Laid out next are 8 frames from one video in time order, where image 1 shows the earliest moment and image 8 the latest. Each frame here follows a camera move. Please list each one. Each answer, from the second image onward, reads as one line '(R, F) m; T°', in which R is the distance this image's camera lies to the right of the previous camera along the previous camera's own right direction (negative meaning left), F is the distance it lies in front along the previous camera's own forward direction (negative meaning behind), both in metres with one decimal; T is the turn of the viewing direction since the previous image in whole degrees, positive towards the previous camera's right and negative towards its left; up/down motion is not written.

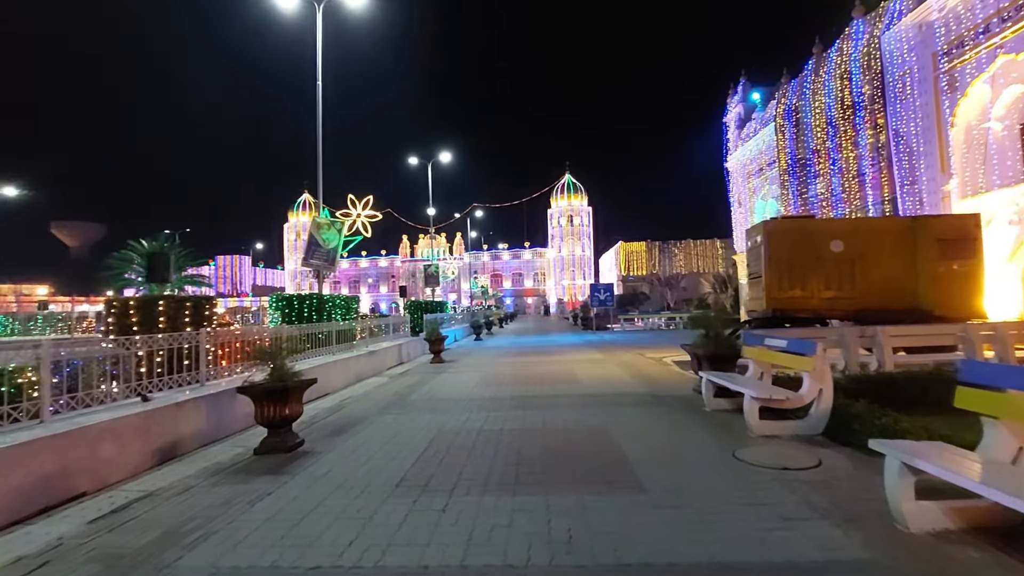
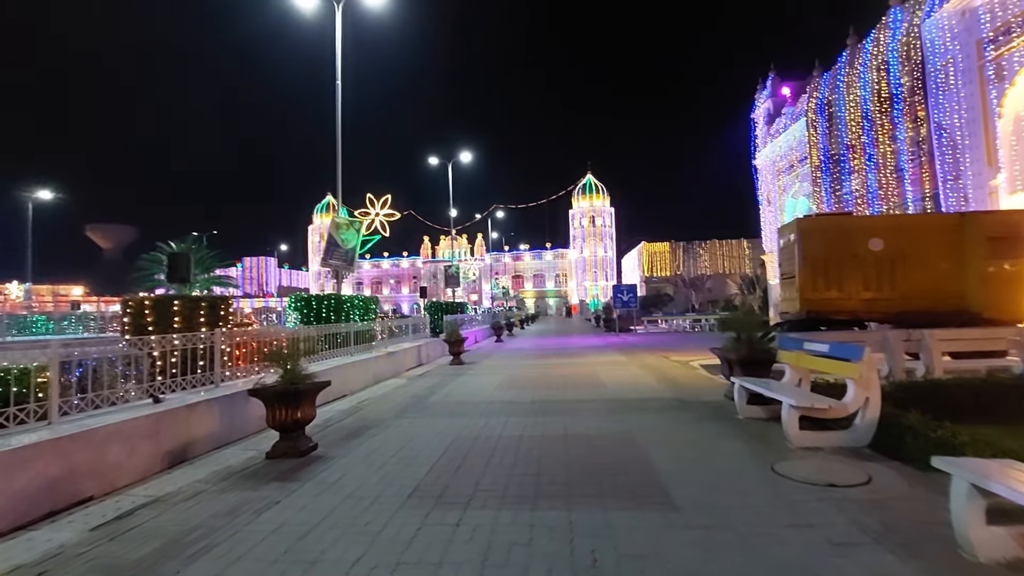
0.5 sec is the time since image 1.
(0.0, +0.3) m; -2°
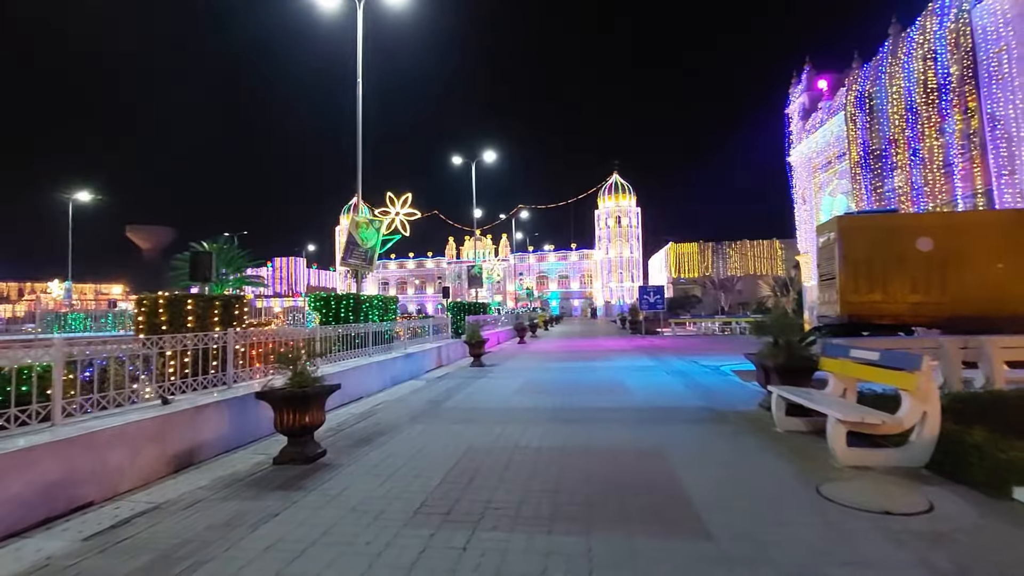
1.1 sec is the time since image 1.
(+0.1, +0.4) m; -3°
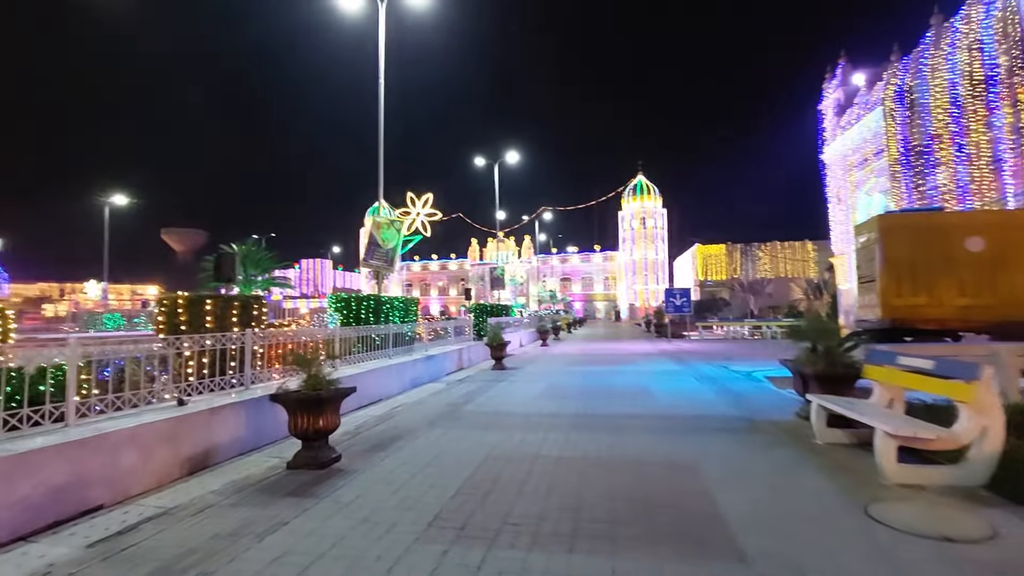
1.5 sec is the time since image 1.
(0.0, +0.3) m; -3°
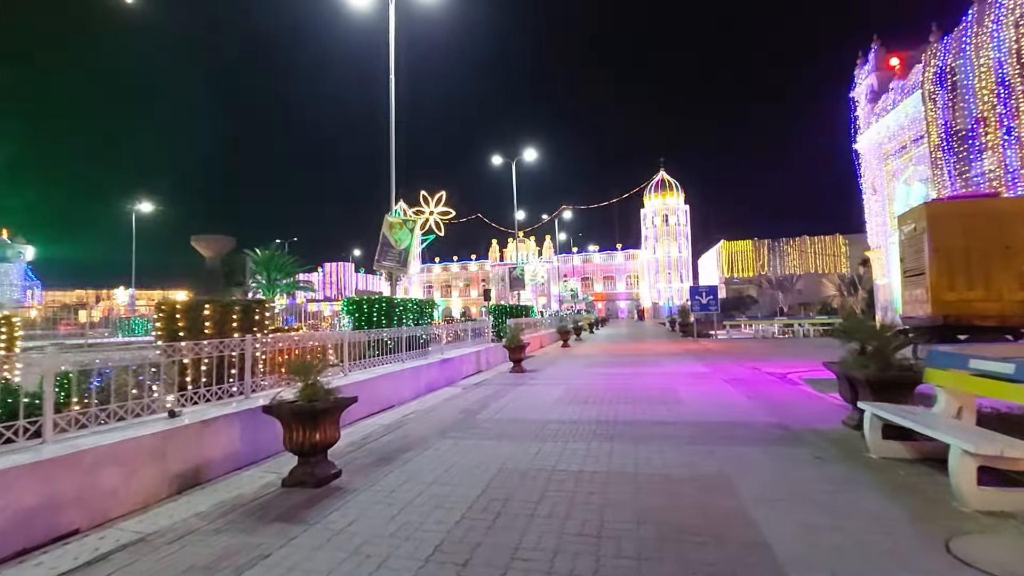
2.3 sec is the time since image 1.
(+0.1, +0.6) m; -2°
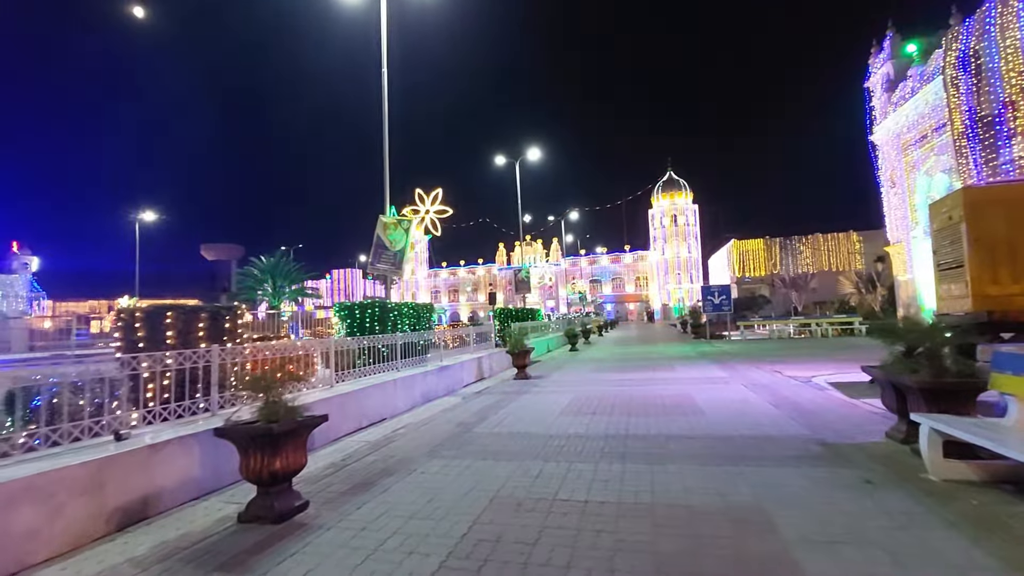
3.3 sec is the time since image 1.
(+0.2, +0.8) m; -1°
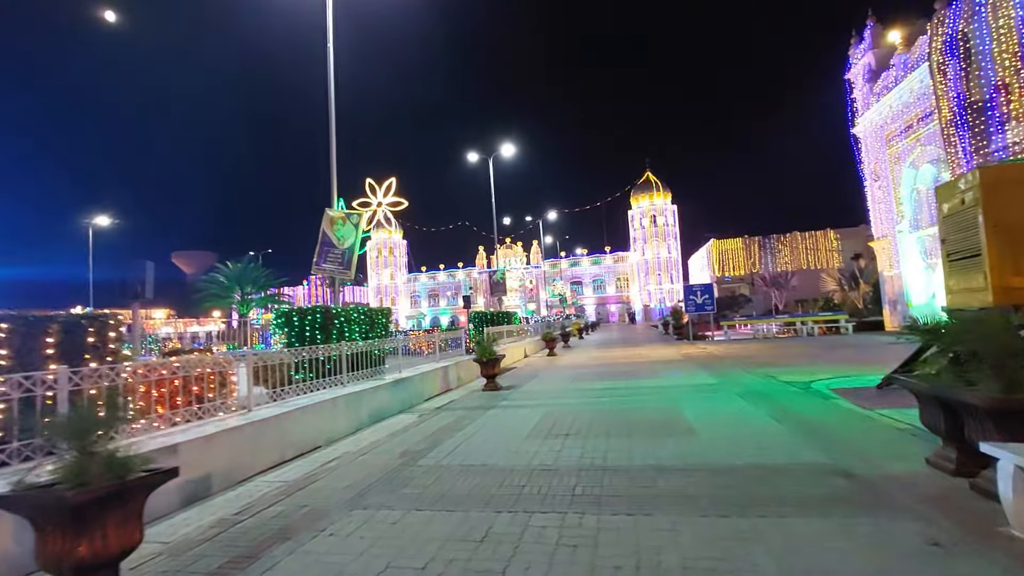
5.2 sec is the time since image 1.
(+0.4, +1.4) m; +2°
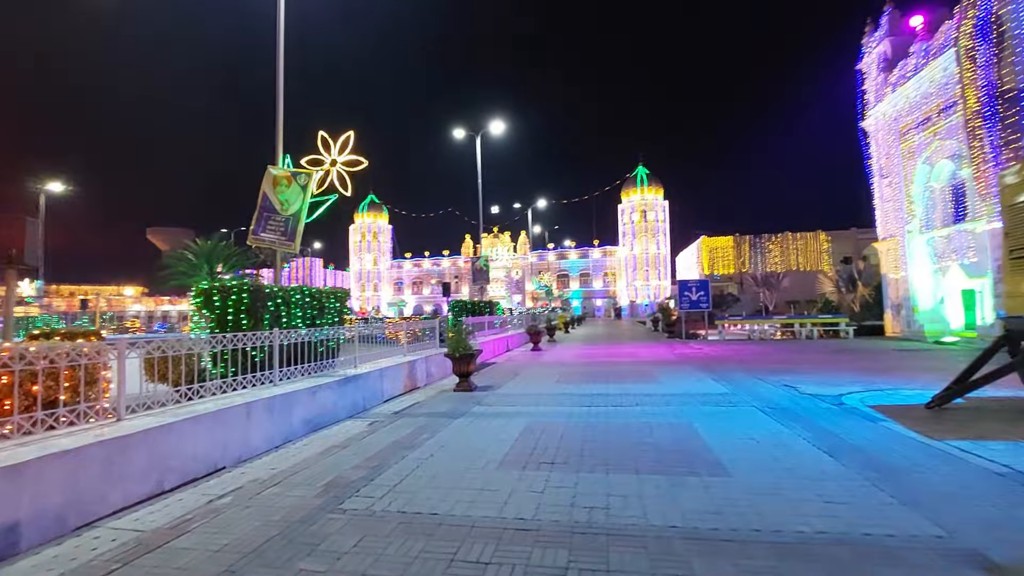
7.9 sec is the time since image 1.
(+0.1, +1.8) m; +2°
